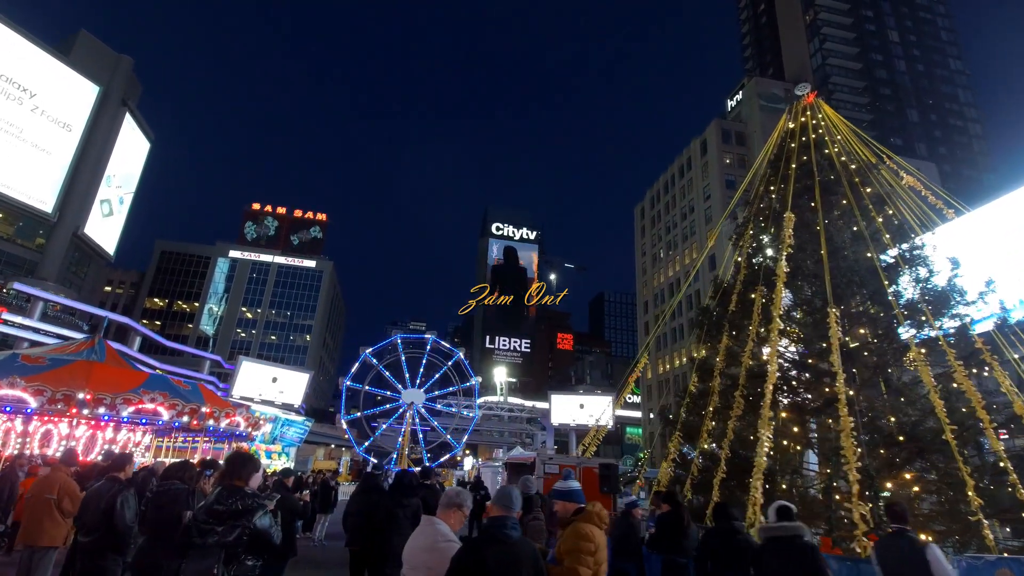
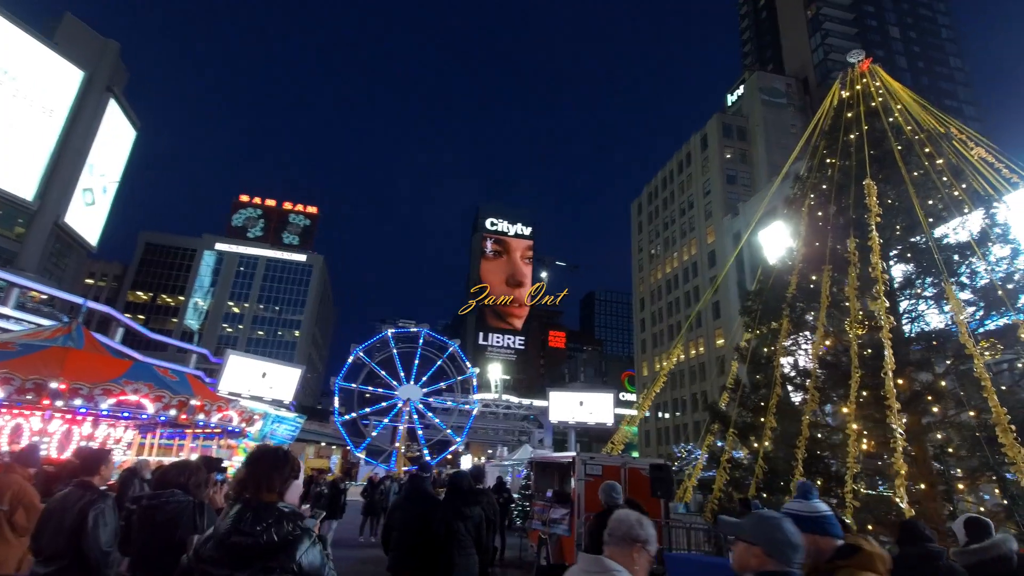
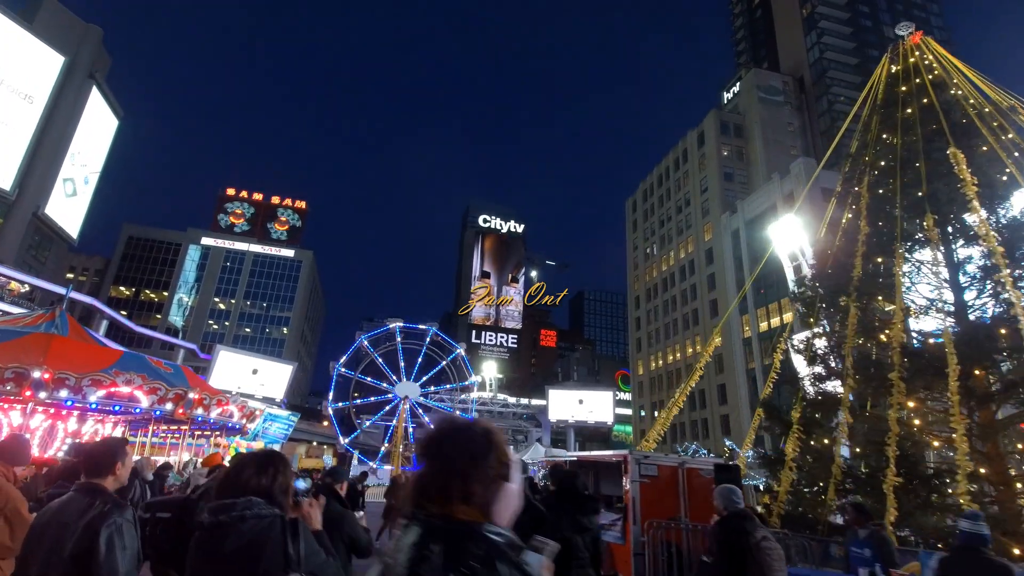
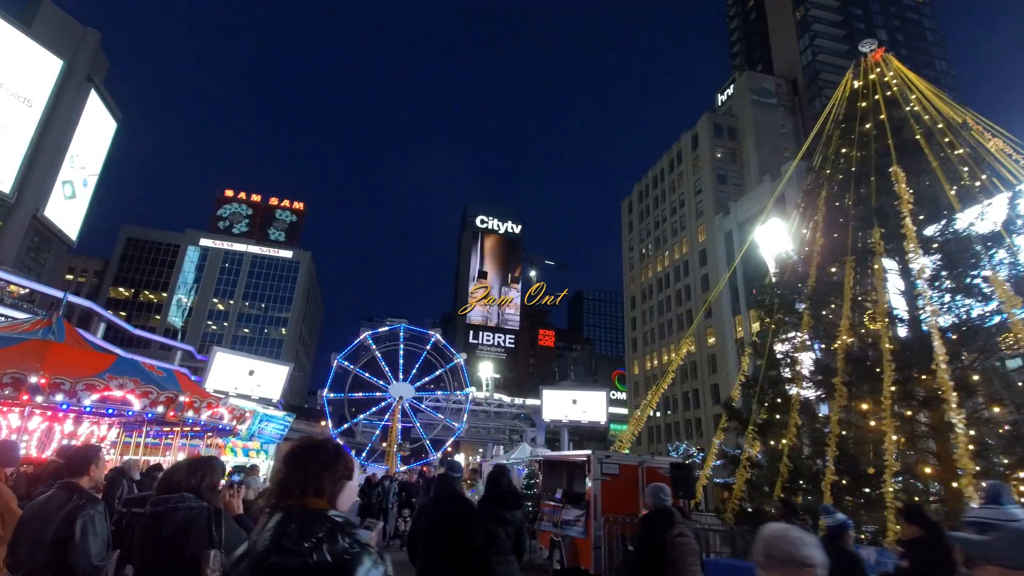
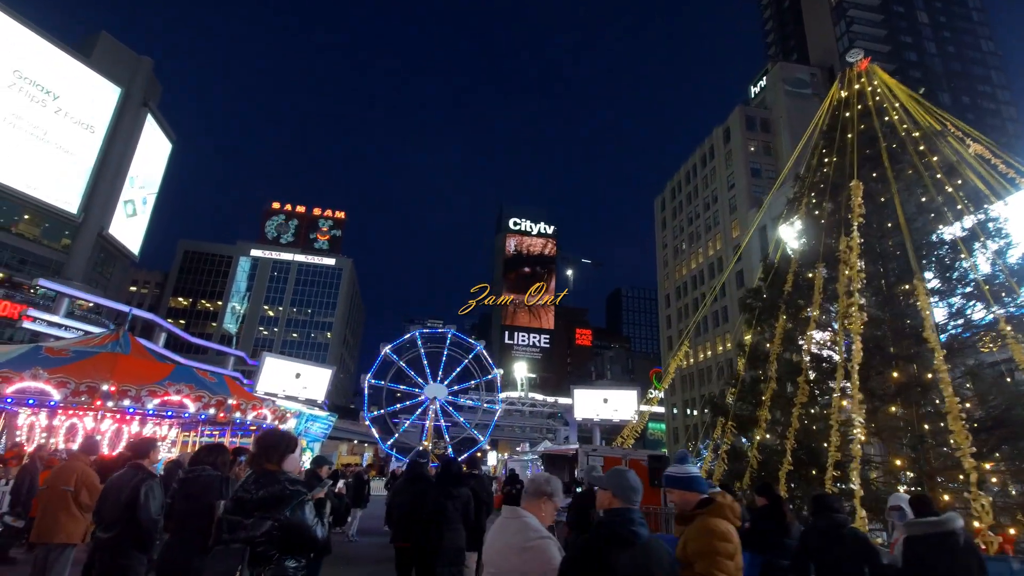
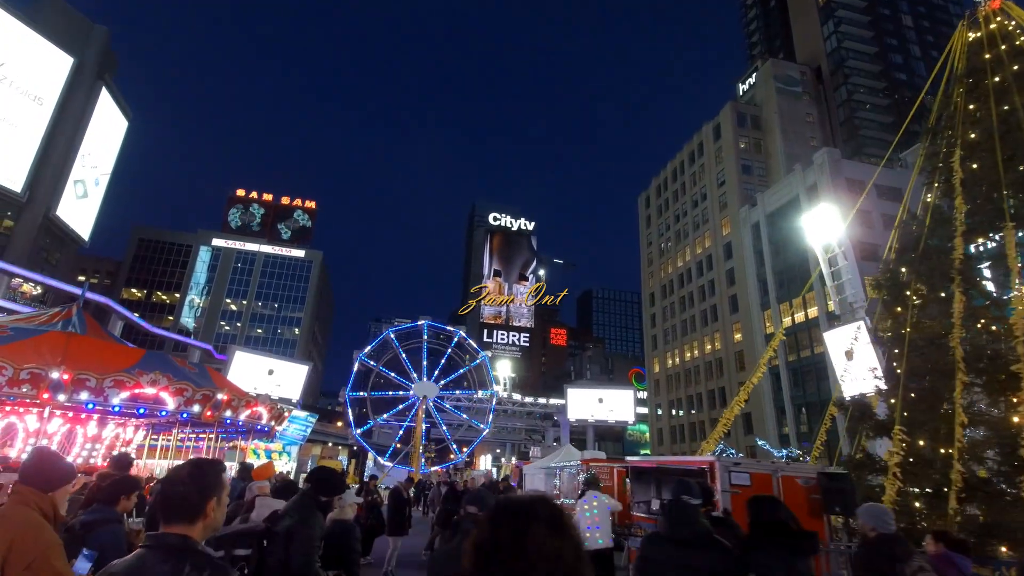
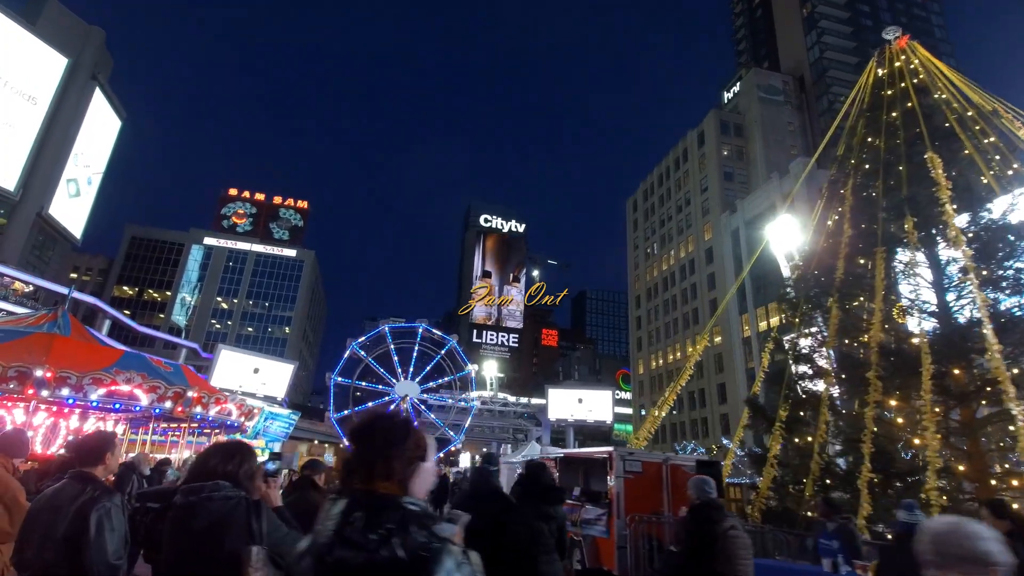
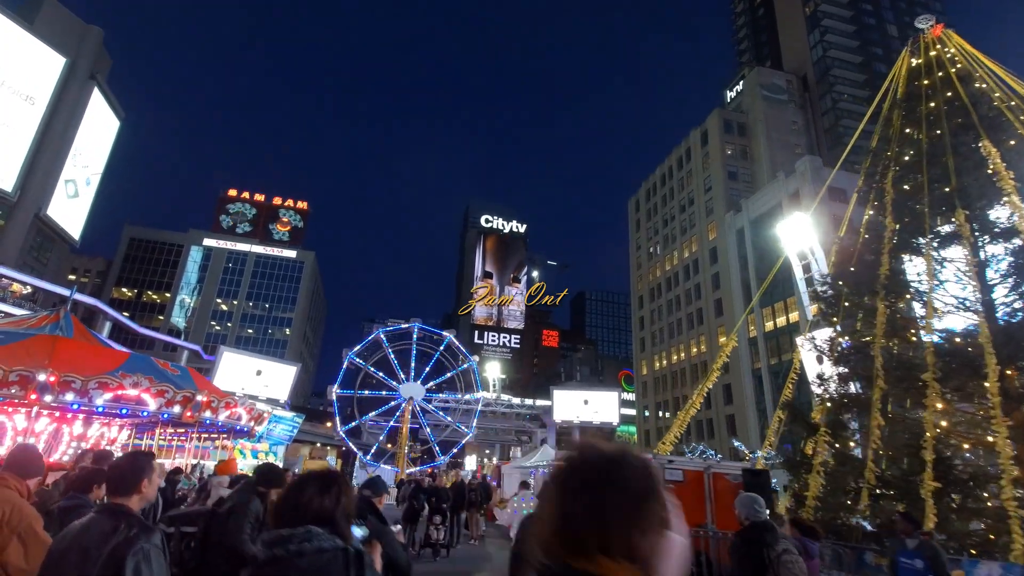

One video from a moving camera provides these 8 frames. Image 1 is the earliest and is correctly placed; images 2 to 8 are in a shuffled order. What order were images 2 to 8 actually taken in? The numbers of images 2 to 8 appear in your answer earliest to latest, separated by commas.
5, 2, 4, 7, 3, 8, 6
